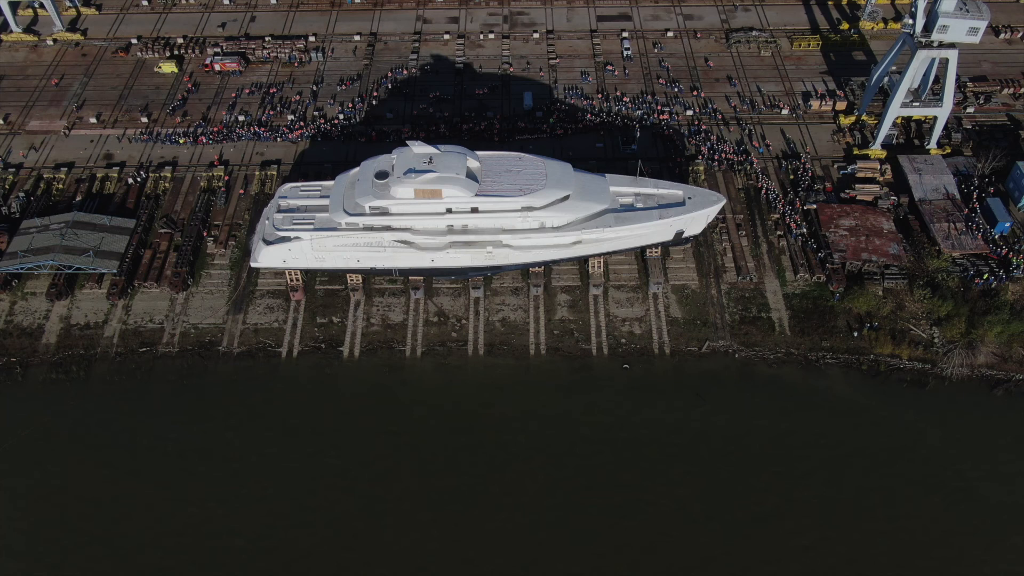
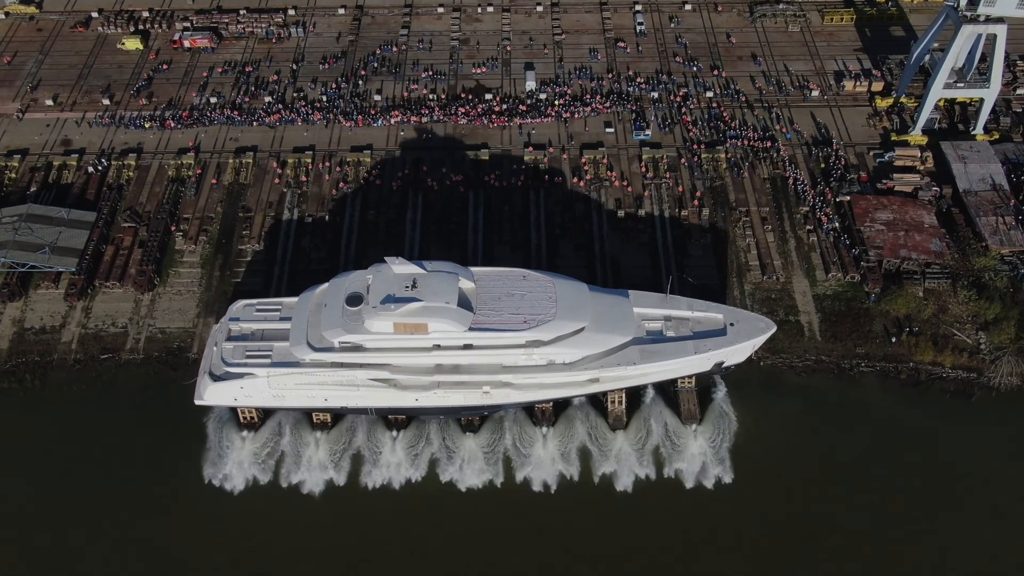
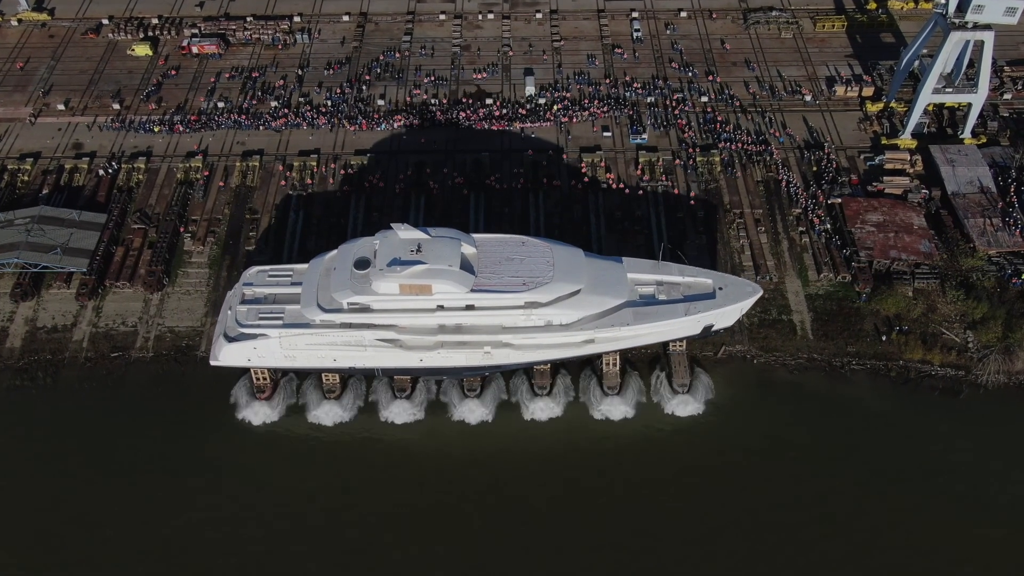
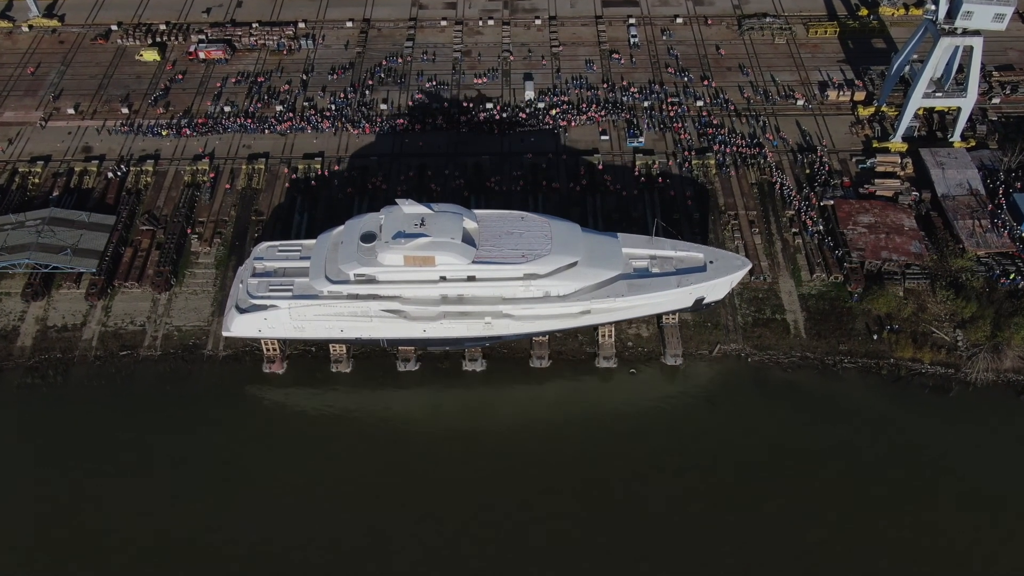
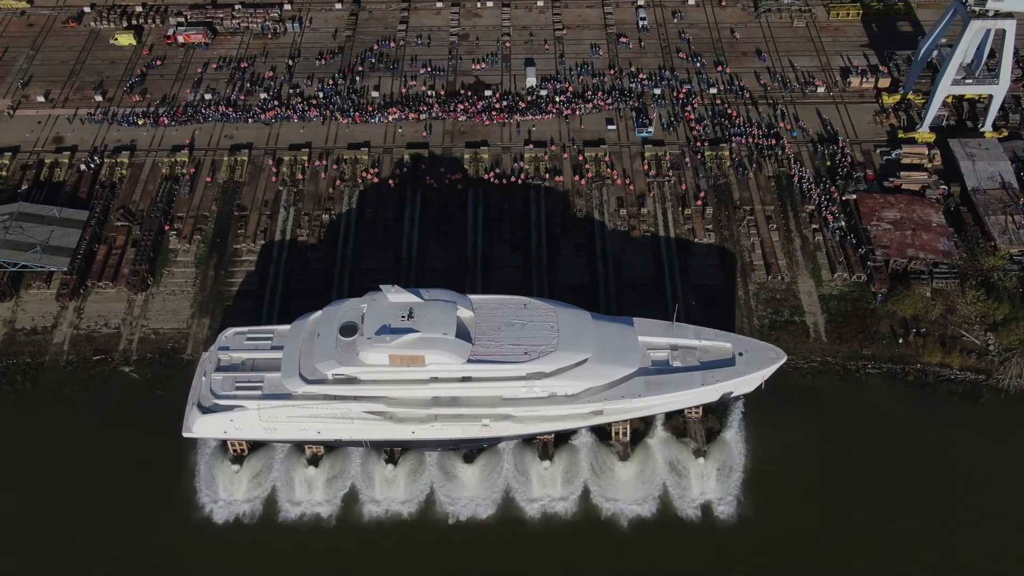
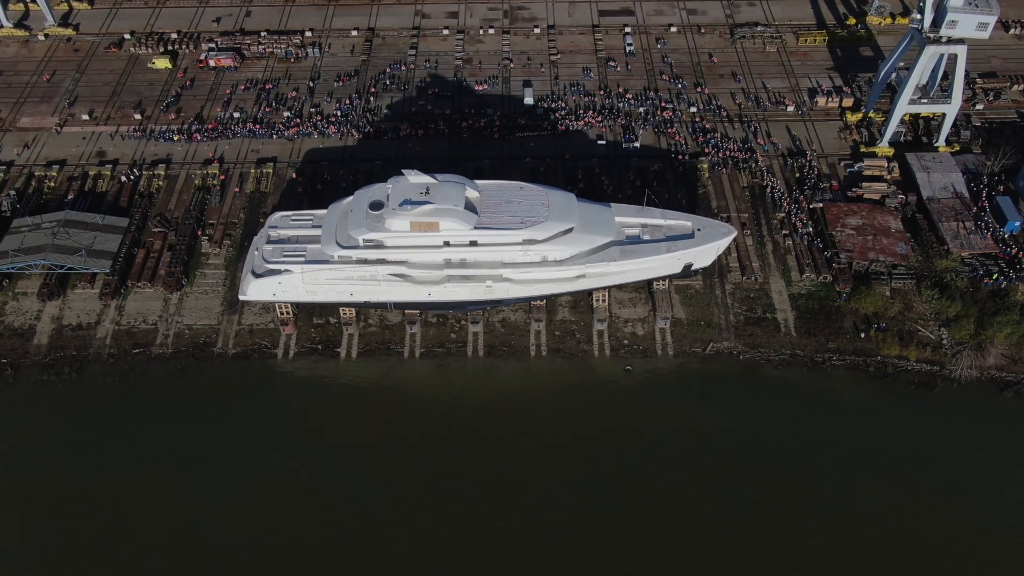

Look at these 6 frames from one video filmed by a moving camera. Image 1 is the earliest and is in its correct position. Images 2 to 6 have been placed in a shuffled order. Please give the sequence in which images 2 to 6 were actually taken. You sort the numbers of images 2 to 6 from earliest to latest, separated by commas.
6, 4, 3, 2, 5
